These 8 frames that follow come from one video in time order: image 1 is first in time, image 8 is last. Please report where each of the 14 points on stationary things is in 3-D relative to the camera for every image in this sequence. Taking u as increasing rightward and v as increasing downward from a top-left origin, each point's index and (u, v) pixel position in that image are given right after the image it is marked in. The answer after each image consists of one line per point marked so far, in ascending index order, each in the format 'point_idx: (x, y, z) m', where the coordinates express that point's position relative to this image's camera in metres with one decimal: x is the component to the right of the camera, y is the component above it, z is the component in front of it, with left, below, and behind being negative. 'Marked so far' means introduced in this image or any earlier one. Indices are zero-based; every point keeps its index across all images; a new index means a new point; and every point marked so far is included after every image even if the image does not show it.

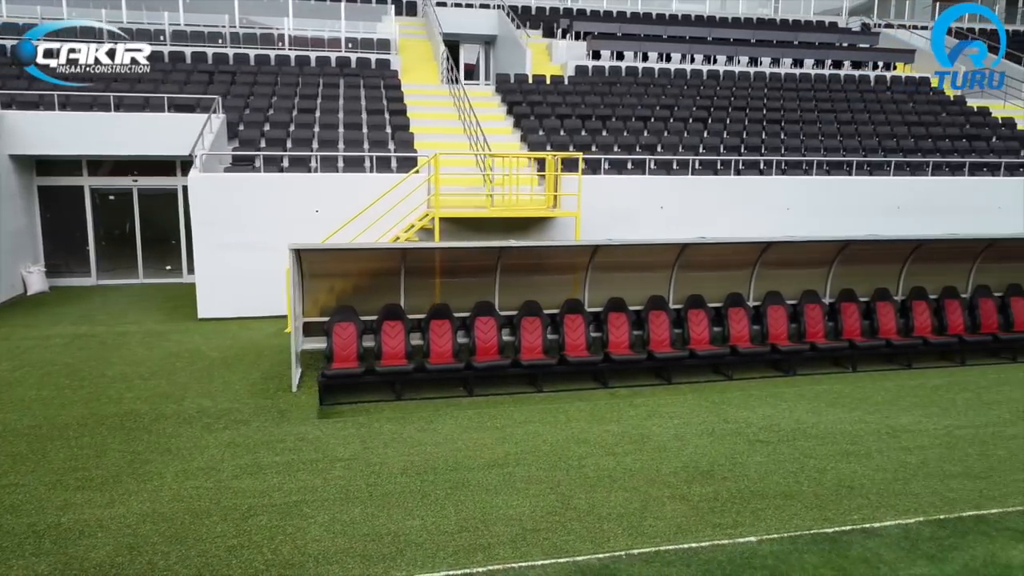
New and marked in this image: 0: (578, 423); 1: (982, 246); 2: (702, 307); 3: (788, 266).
0: (+0.6, -1.2, +6.4) m
1: (+6.3, +0.6, +9.6) m
2: (+2.4, -0.2, +8.9) m
3: (+3.6, +0.3, +9.3) m
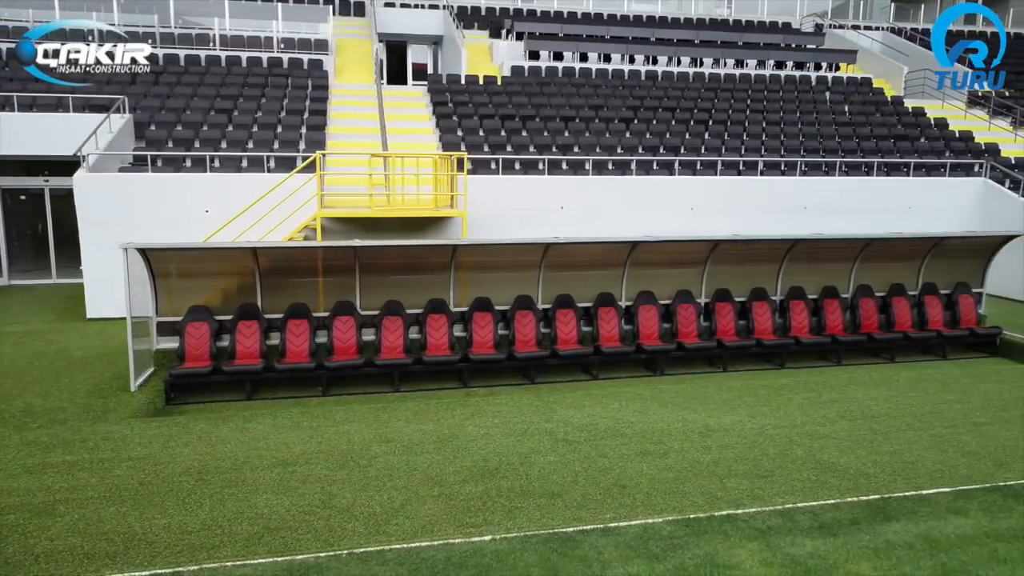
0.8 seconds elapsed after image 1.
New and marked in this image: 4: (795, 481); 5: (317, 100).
0: (-1.0, -1.2, +6.4) m
1: (+4.7, +0.6, +9.6) m
2: (+0.7, -0.2, +8.9) m
3: (+1.9, +0.3, +9.3) m
4: (+2.1, -1.4, +5.2) m
5: (-4.1, +3.9, +14.8) m
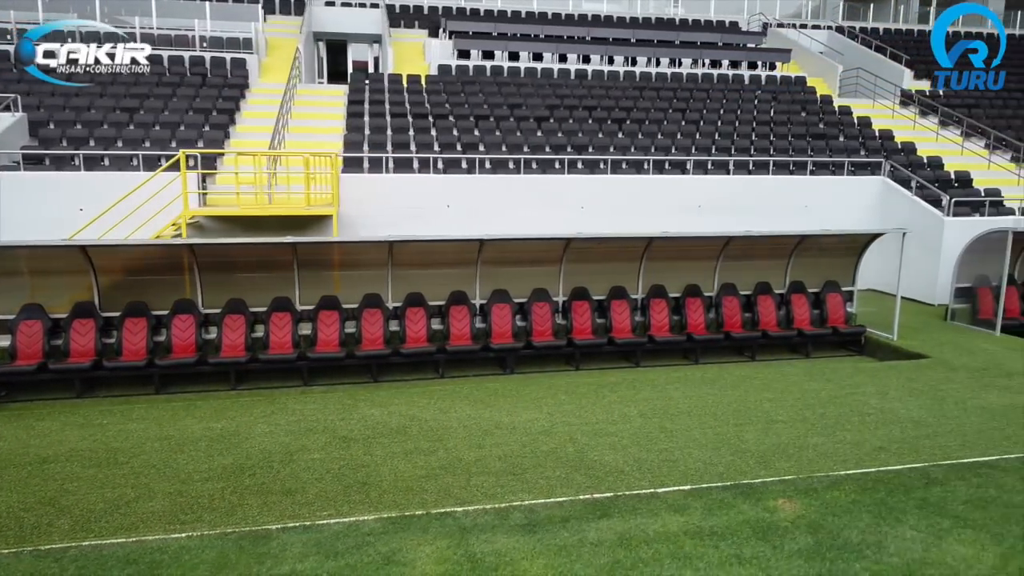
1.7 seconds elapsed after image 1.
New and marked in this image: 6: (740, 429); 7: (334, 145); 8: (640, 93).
0: (-2.9, -1.2, +6.4) m
1: (+2.8, +0.6, +9.5) m
2: (-1.1, -0.2, +8.9) m
3: (+0.1, +0.3, +9.3) m
4: (+0.2, -1.4, +5.2) m
5: (-5.9, +3.9, +14.8) m
6: (+2.0, -1.2, +6.3) m
7: (-3.4, +2.8, +13.7) m
8: (+3.2, +5.0, +18.1) m
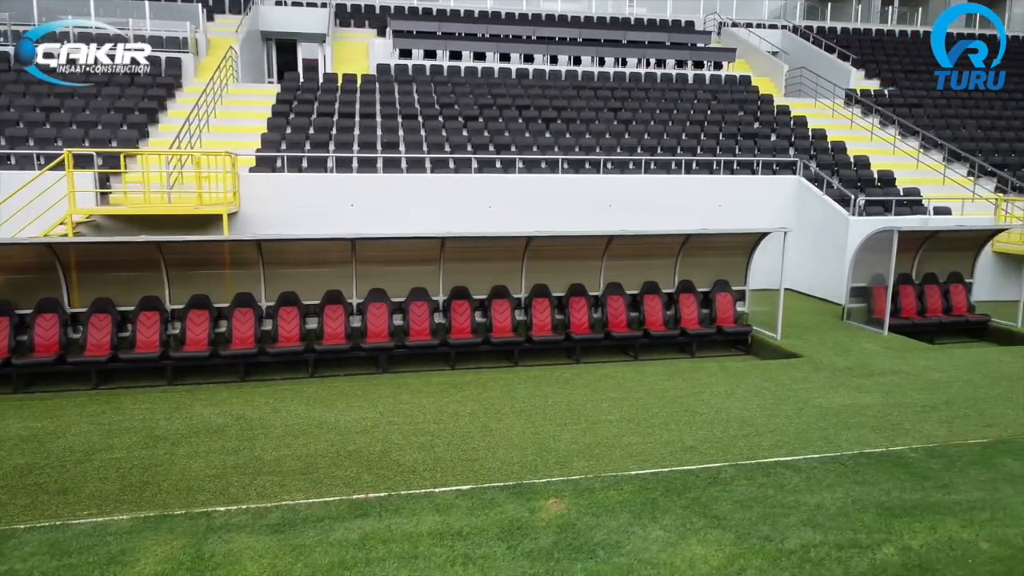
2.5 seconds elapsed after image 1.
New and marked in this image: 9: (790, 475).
0: (-4.5, -1.2, +6.3) m
1: (+1.3, +0.6, +9.5) m
2: (-2.7, -0.2, +8.8) m
3: (-1.5, +0.4, +9.2) m
4: (-1.4, -1.4, +5.2) m
5: (-7.5, +3.9, +14.8) m
6: (+0.4, -1.2, +6.2) m
7: (-5.0, +2.8, +13.7) m
8: (+1.7, +5.0, +18.1) m
9: (+2.1, -1.4, +5.2) m
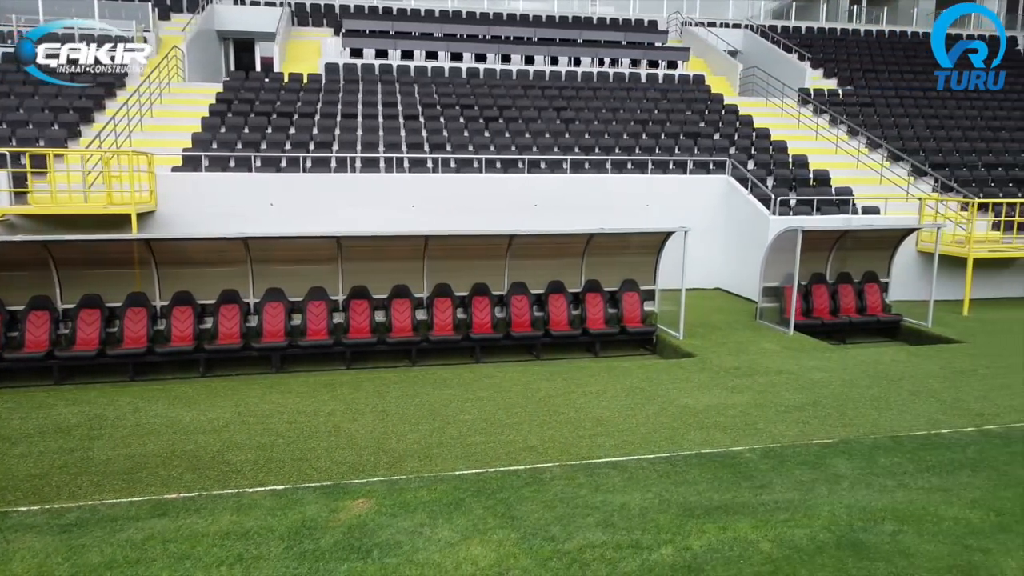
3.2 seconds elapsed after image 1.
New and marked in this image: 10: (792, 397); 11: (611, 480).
0: (-5.8, -1.2, +6.3) m
1: (0.0, +0.6, +9.5) m
2: (-4.0, -0.2, +8.8) m
3: (-2.8, +0.4, +9.2) m
4: (-2.7, -1.4, +5.2) m
5: (-8.8, +3.9, +14.7) m
6: (-0.9, -1.2, +6.2) m
7: (-6.3, +2.8, +13.6) m
8: (+0.3, +5.0, +18.1) m
9: (+0.7, -1.4, +5.2) m
10: (+2.8, -1.1, +7.2) m
11: (+0.7, -1.4, +5.2) m
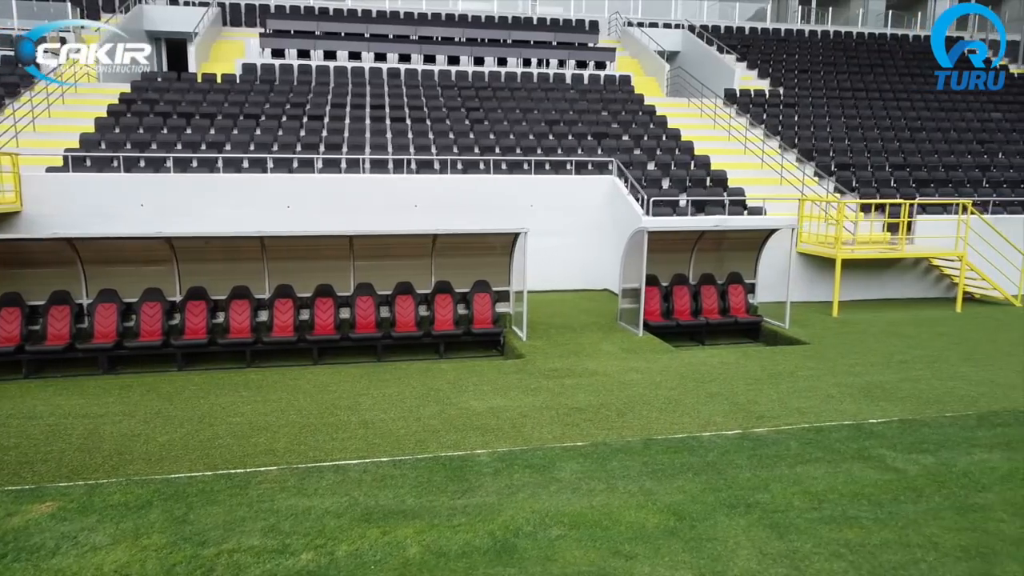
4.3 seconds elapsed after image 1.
0: (-7.9, -1.2, +6.3) m
1: (-2.1, +0.6, +9.5) m
2: (-6.1, -0.2, +8.8) m
3: (-4.9, +0.3, +9.2) m
4: (-4.8, -1.4, +5.2) m
5: (-10.9, +3.9, +14.7) m
6: (-3.0, -1.2, +6.2) m
7: (-8.4, +2.8, +13.6) m
8: (-1.7, +5.0, +18.1) m
9: (-1.4, -1.4, +5.2) m
10: (+0.7, -1.1, +7.1) m
11: (-1.4, -1.4, +5.1) m
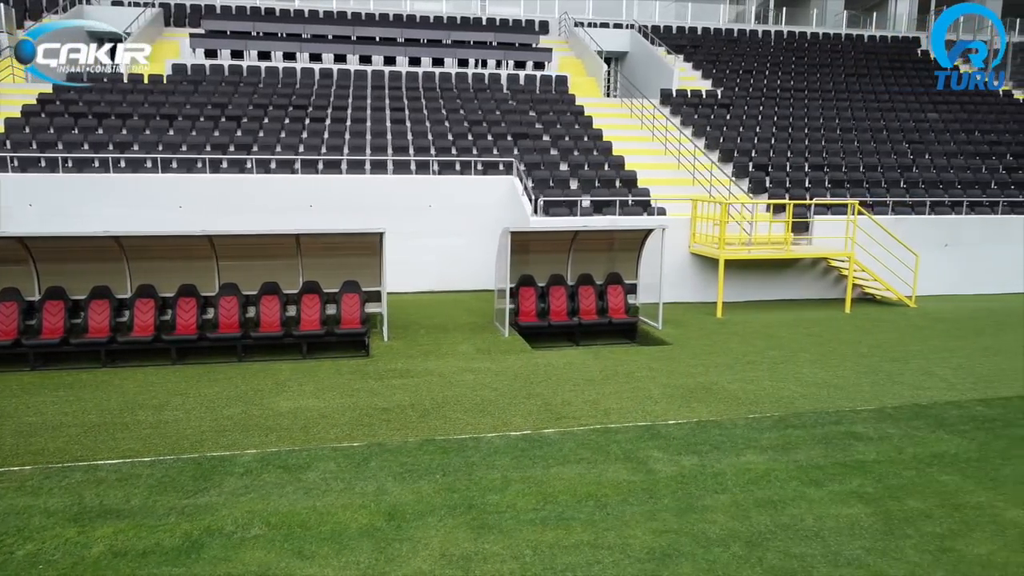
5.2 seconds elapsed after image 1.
0: (-9.8, -1.2, +6.3) m
1: (-4.0, +0.6, +9.5) m
2: (-8.0, -0.2, +8.8) m
3: (-6.8, +0.3, +9.2) m
4: (-6.6, -1.4, +5.2) m
5: (-12.7, +3.9, +14.8) m
6: (-4.8, -1.2, +6.2) m
7: (-10.2, +2.8, +13.6) m
8: (-3.6, +5.0, +18.1) m
9: (-3.2, -1.4, +5.2) m
10: (-1.1, -1.1, +7.1) m
11: (-3.3, -1.4, +5.1) m
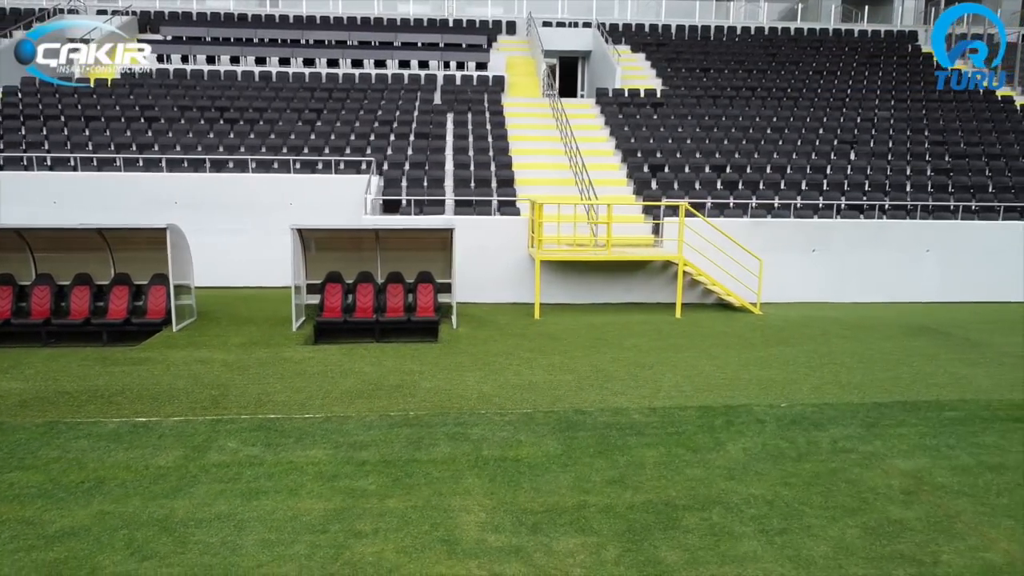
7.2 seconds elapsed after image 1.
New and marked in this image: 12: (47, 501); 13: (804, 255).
0: (-13.1, -0.9, +7.7) m
1: (-7.0, +0.8, +10.2) m
2: (-11.1, 0.0, +10.0) m
3: (-9.8, +0.6, +10.3) m
4: (-10.2, -1.2, +6.2) m
5: (-15.0, +4.3, +16.4) m
6: (-8.3, -1.1, +7.1) m
7: (-12.7, +3.1, +15.0) m
8: (-5.5, +5.1, +18.7) m
9: (-6.8, -1.3, +5.9) m
10: (-4.5, -1.0, +7.6) m
11: (-6.8, -1.3, +5.8) m
12: (-3.2, -1.5, +4.9) m
13: (+5.1, +0.6, +12.5) m
